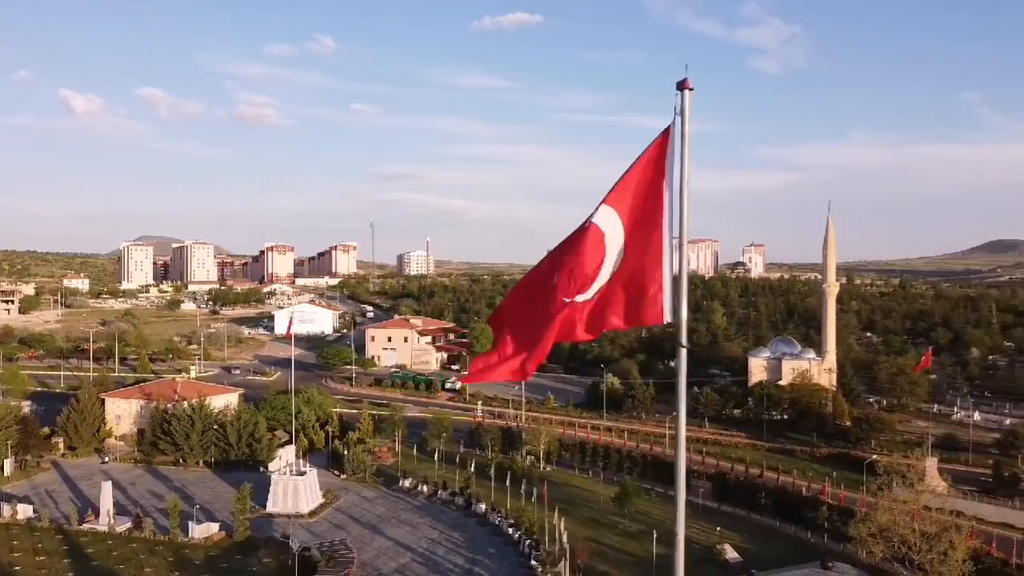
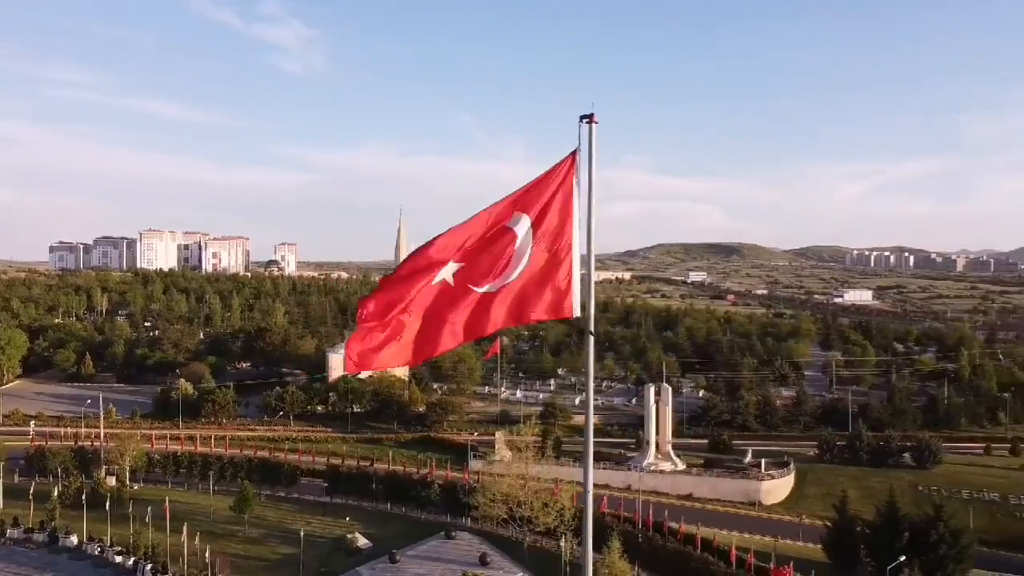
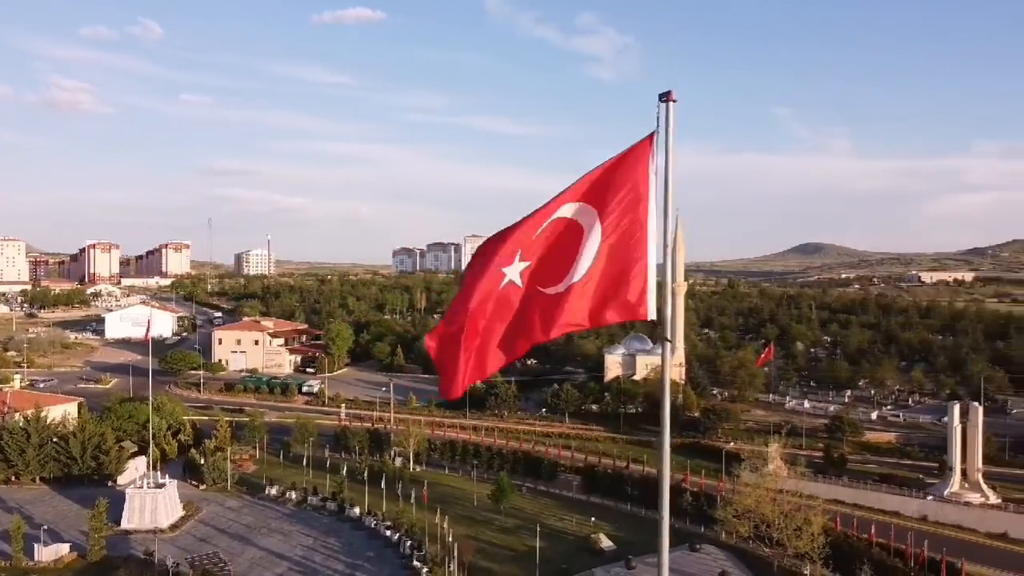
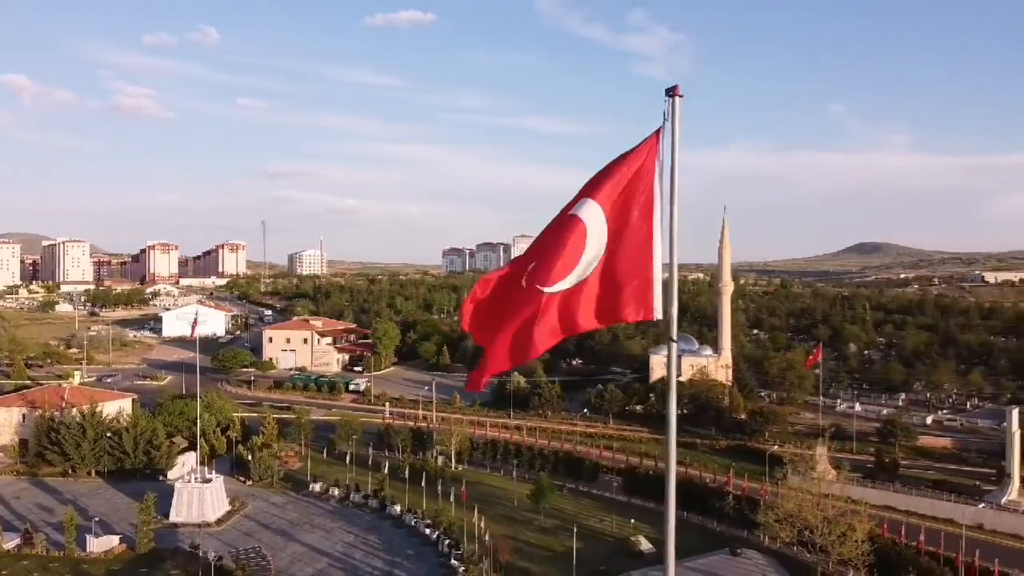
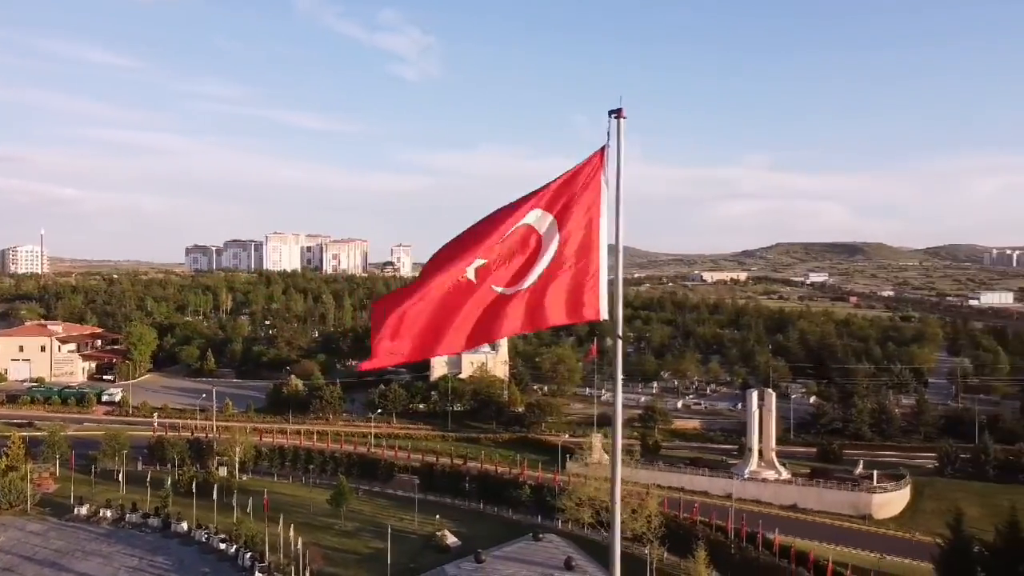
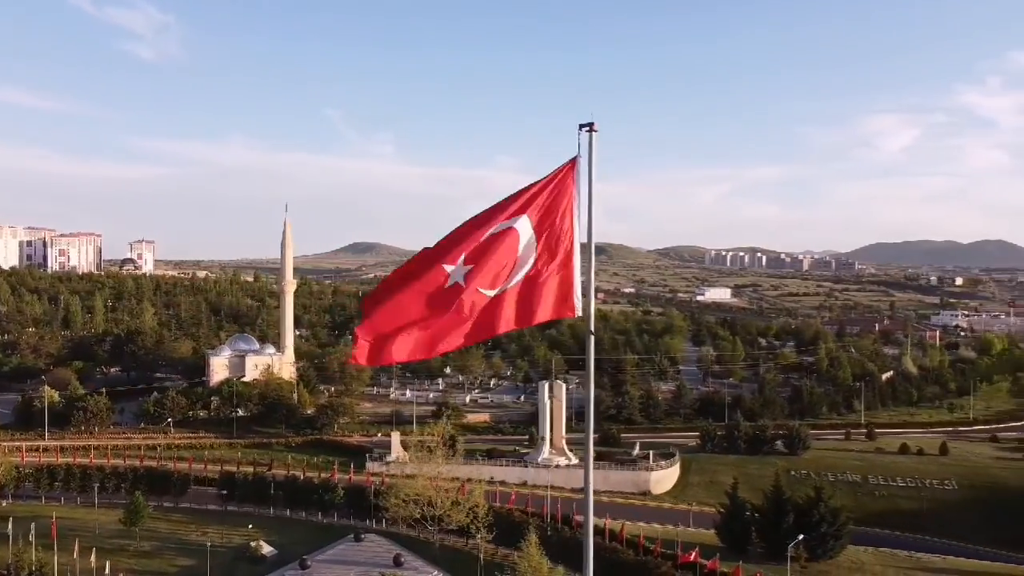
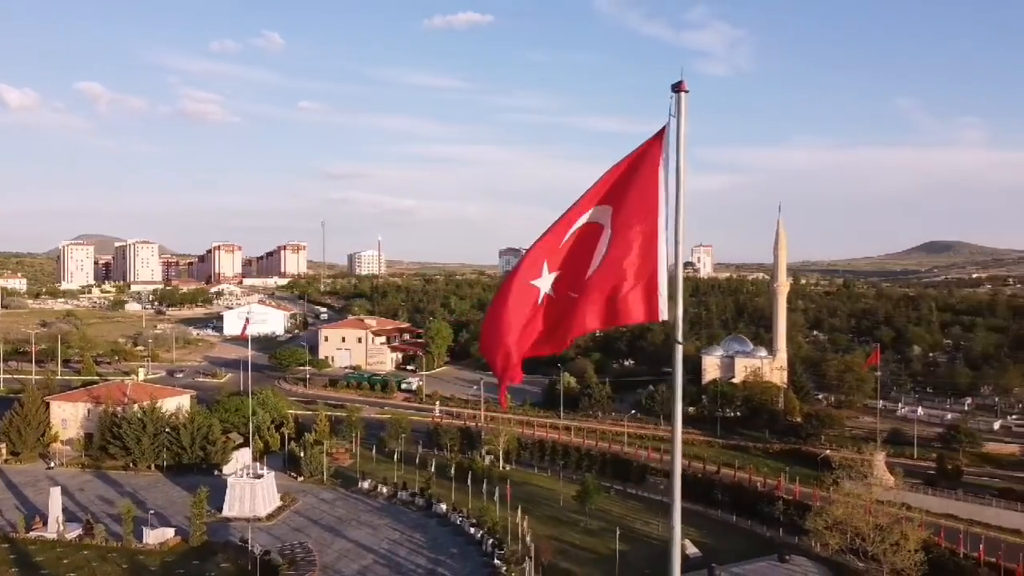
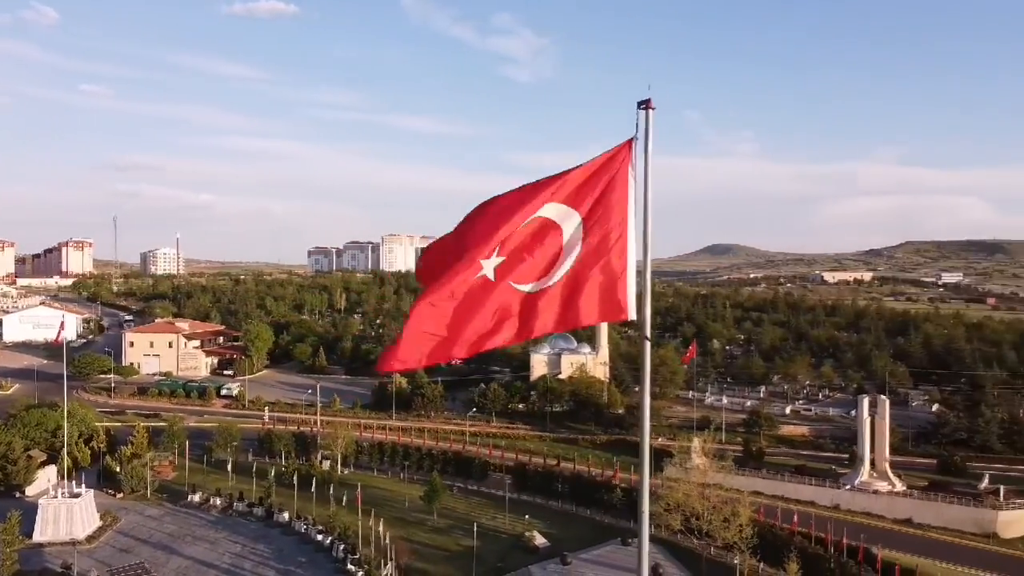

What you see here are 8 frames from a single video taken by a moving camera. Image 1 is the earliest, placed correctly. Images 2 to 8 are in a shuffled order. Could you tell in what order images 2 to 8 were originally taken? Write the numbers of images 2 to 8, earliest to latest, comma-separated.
7, 4, 3, 8, 5, 2, 6
